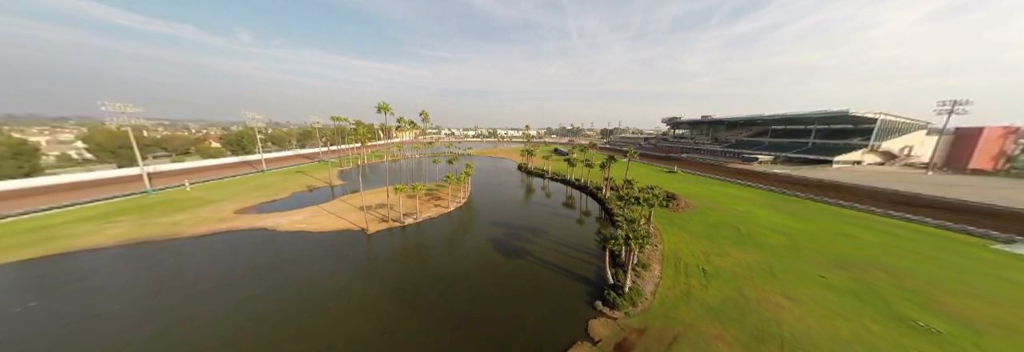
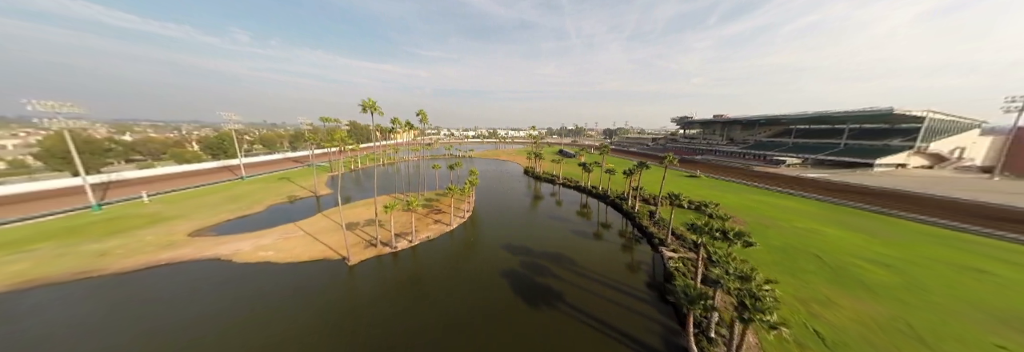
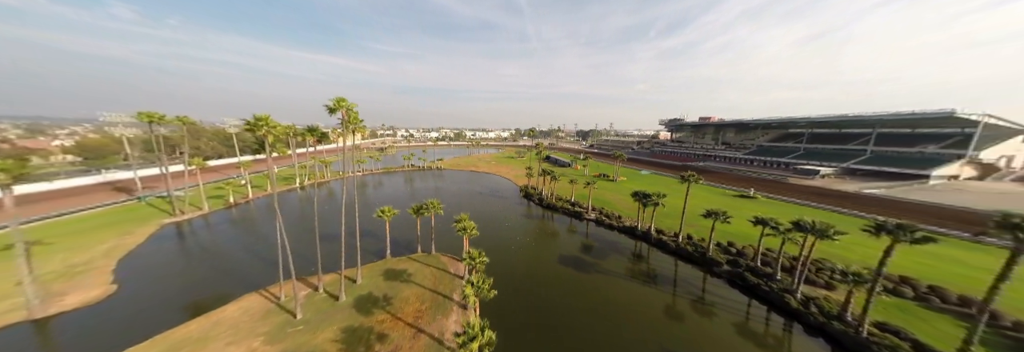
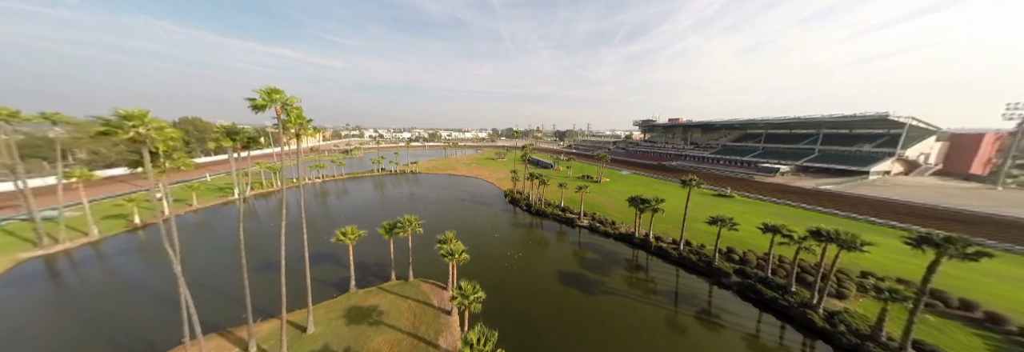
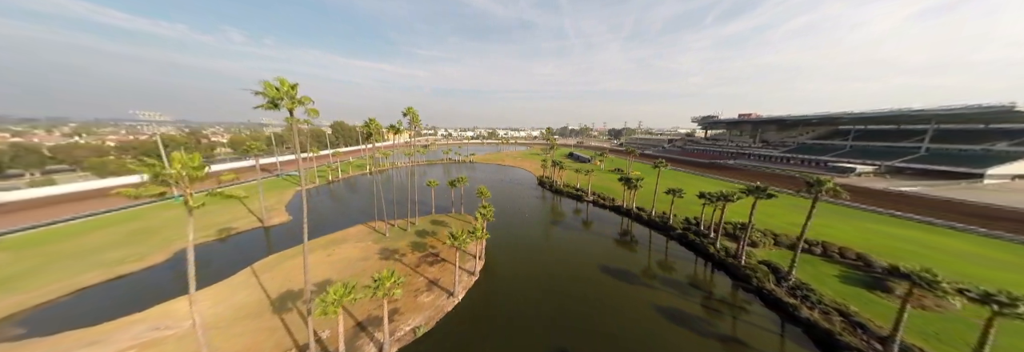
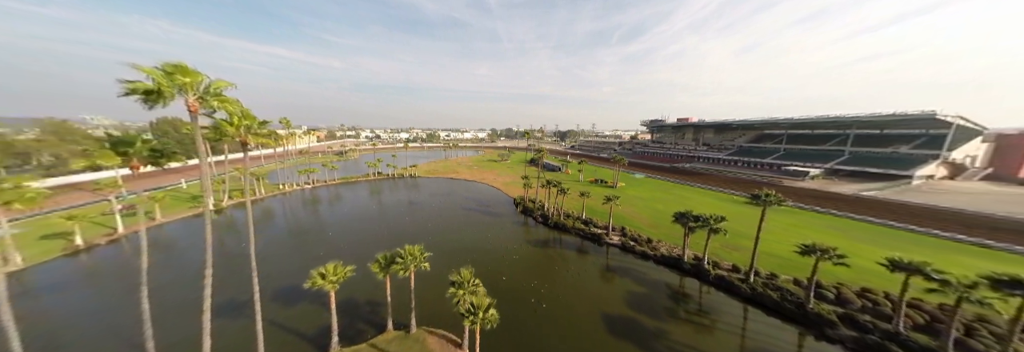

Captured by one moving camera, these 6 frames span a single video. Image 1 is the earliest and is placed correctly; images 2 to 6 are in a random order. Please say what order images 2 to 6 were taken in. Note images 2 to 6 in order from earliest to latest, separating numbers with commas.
2, 5, 3, 4, 6
